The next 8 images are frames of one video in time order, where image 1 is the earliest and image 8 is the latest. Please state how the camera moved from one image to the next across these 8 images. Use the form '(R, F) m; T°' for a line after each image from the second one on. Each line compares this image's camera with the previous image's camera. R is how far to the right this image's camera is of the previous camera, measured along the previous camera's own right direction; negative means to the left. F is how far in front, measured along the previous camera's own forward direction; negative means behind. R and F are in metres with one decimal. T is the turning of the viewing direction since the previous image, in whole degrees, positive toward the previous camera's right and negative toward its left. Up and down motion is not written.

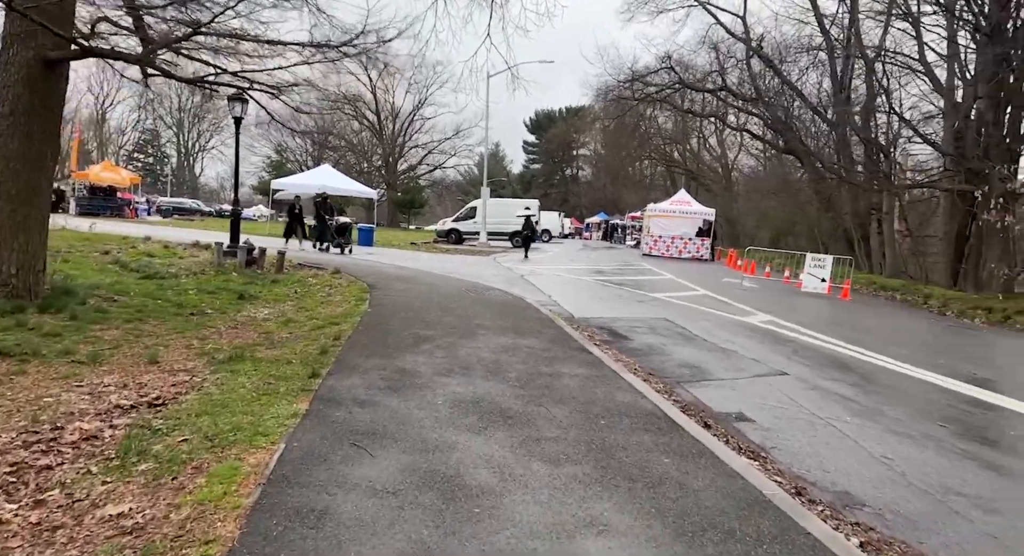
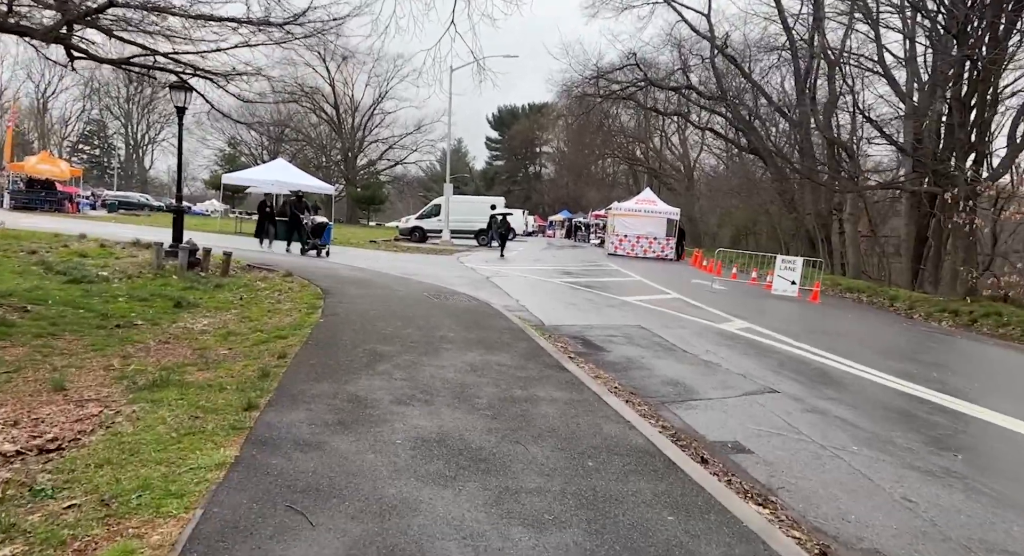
(-0.1, +0.8) m; +3°
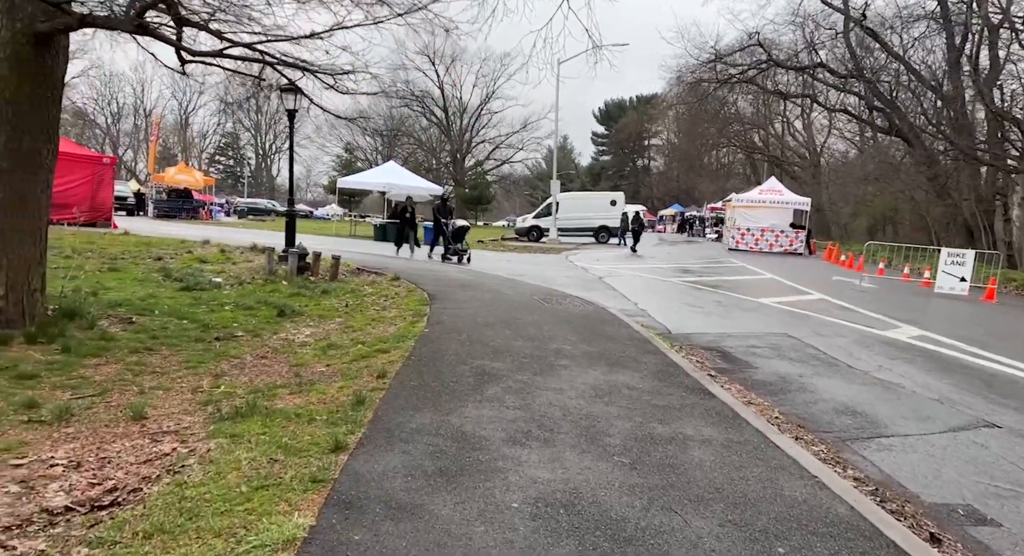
(-0.2, +1.0) m; -8°
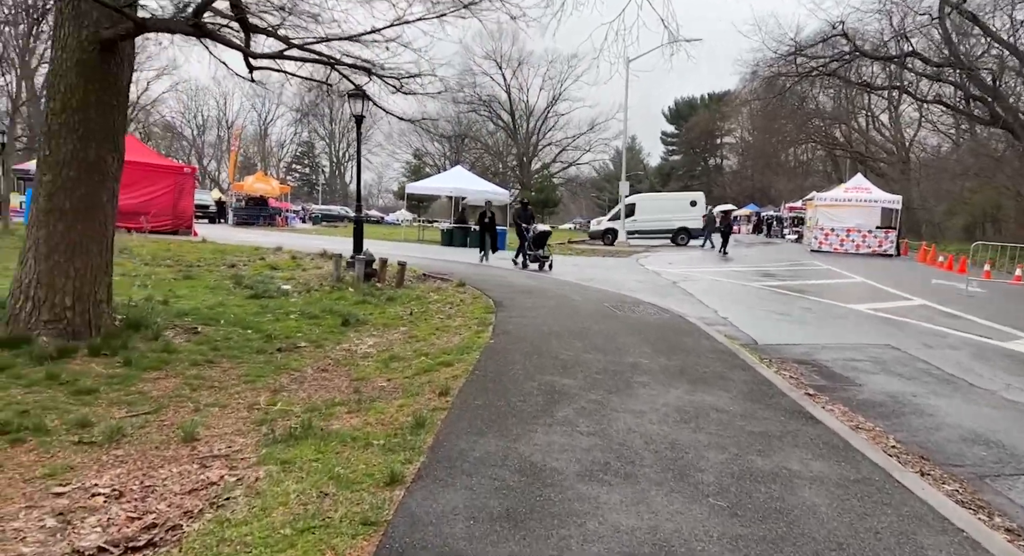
(0.0, +0.5) m; -5°
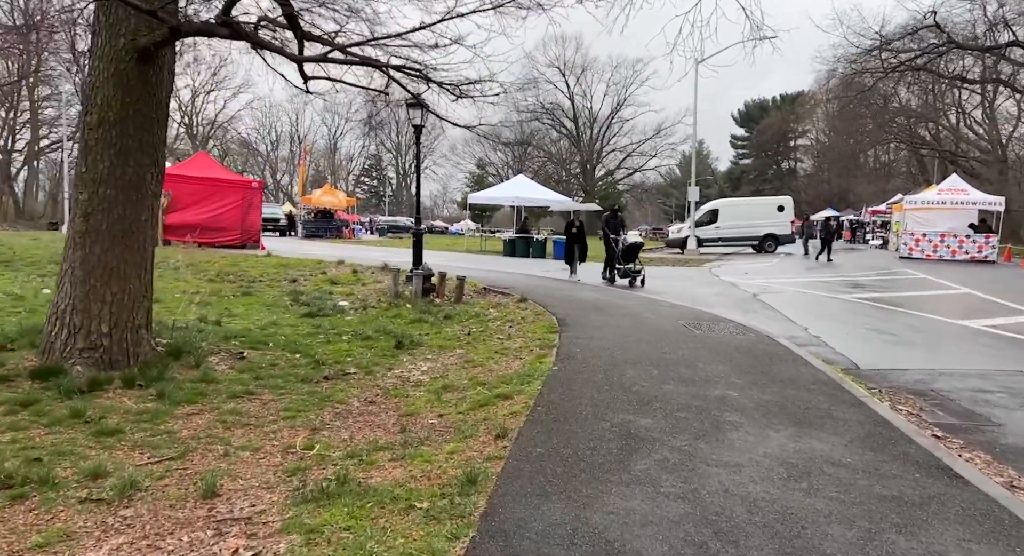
(0.0, +0.8) m; -5°
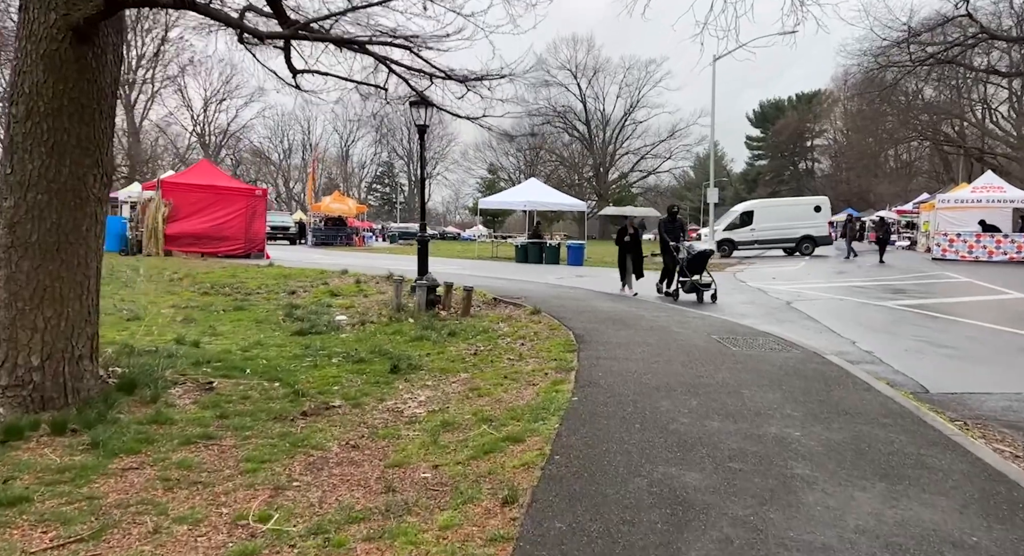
(0.0, +1.1) m; -1°
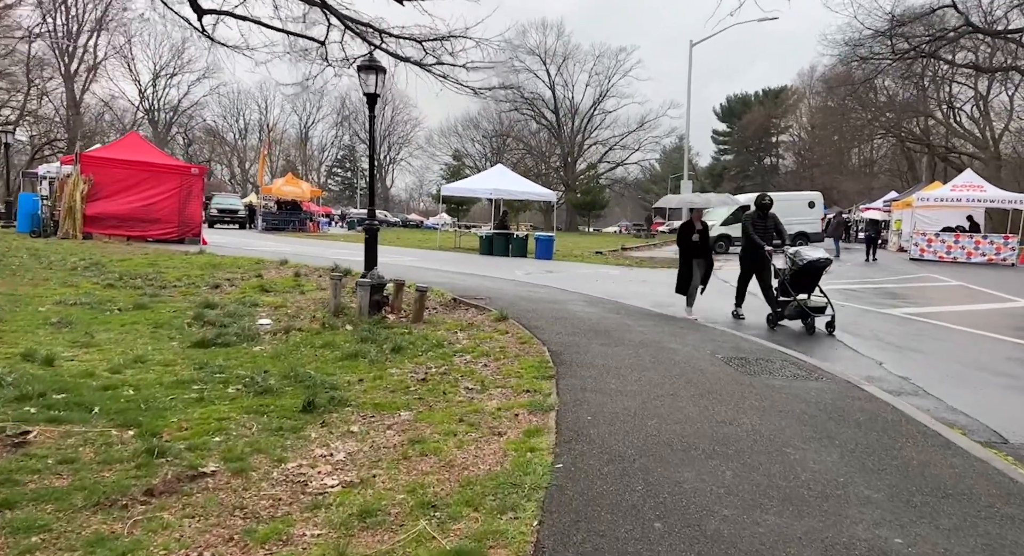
(0.0, +2.0) m; +3°
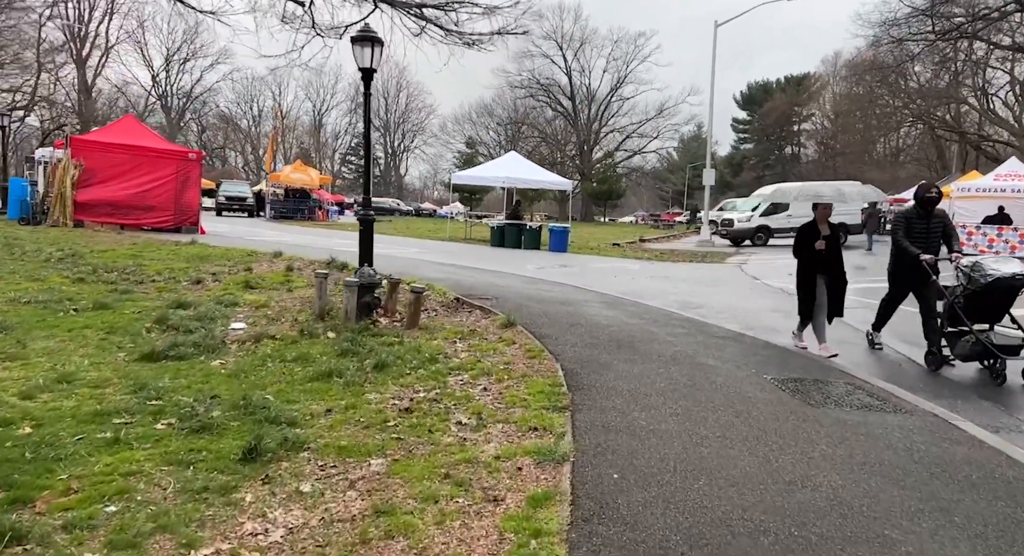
(+0.1, +1.3) m; -1°
